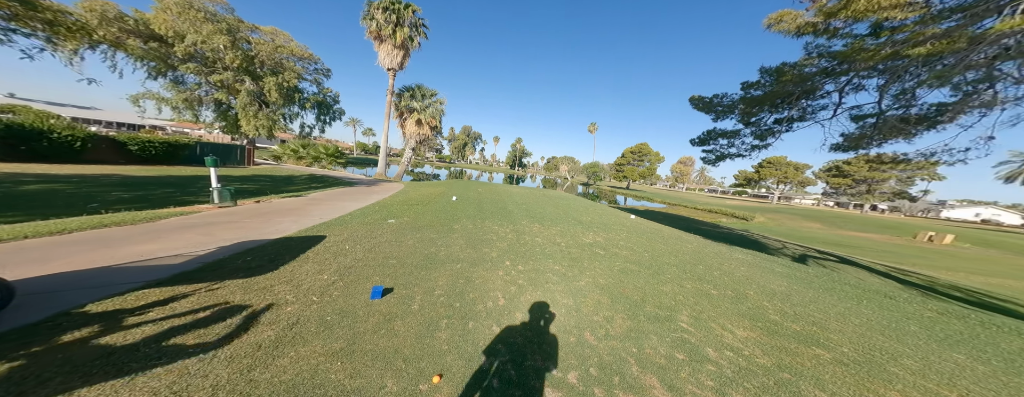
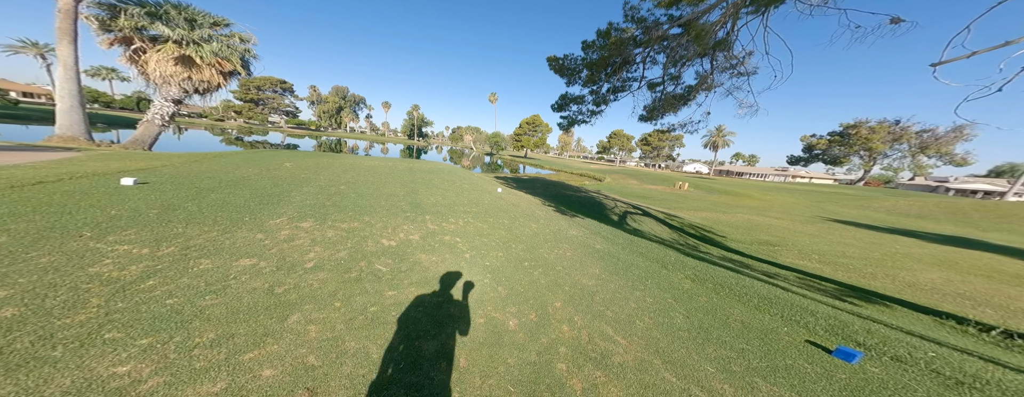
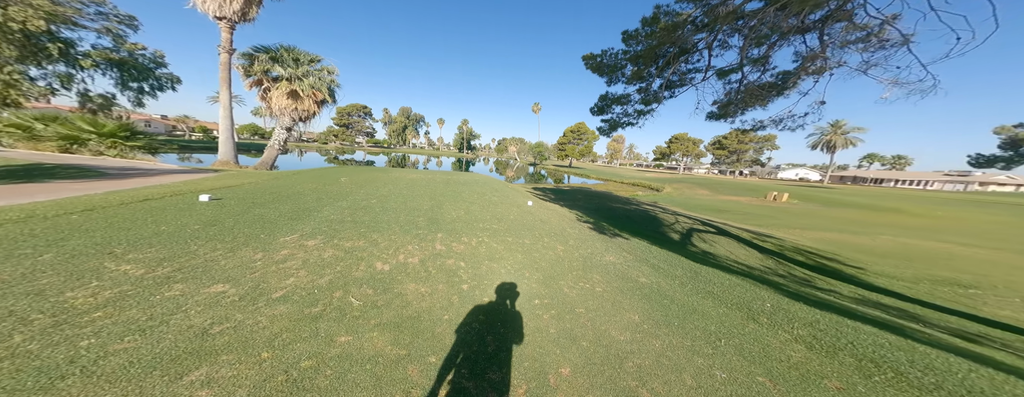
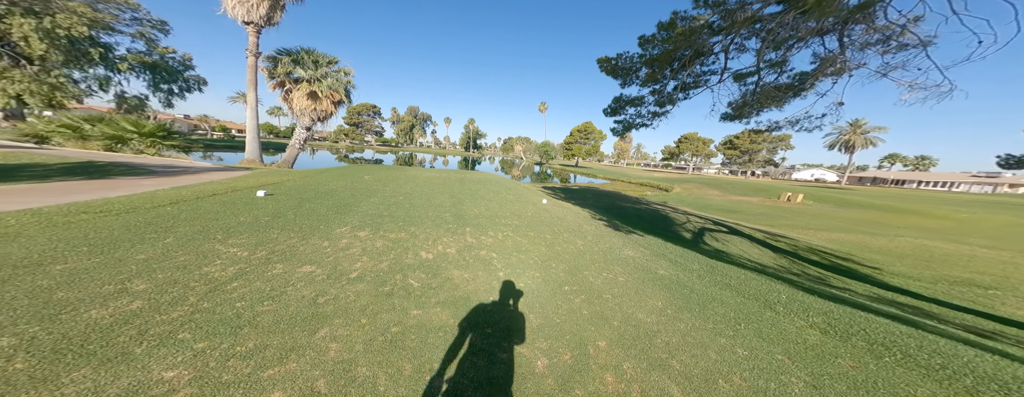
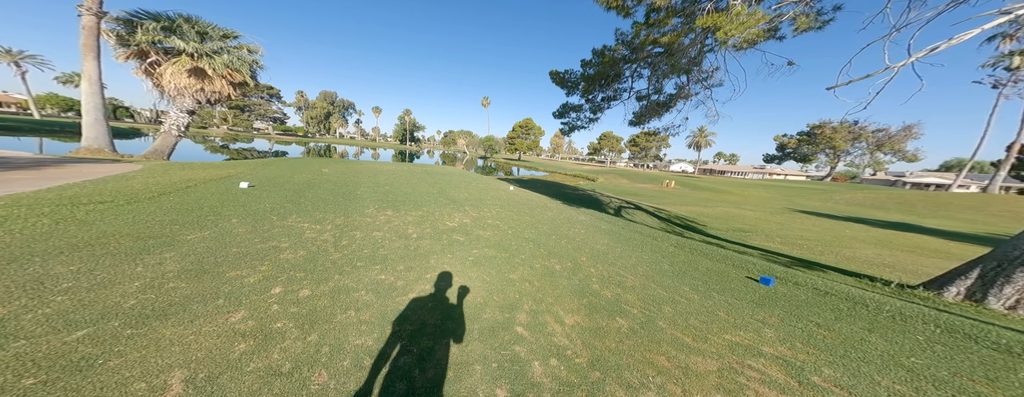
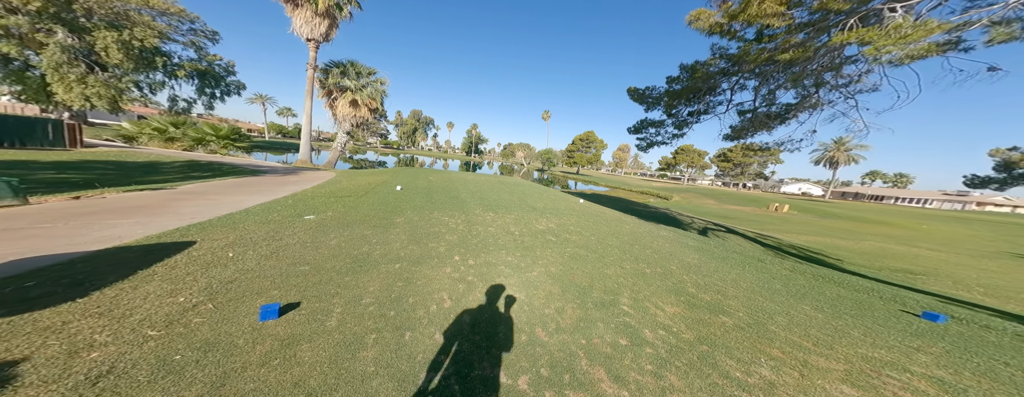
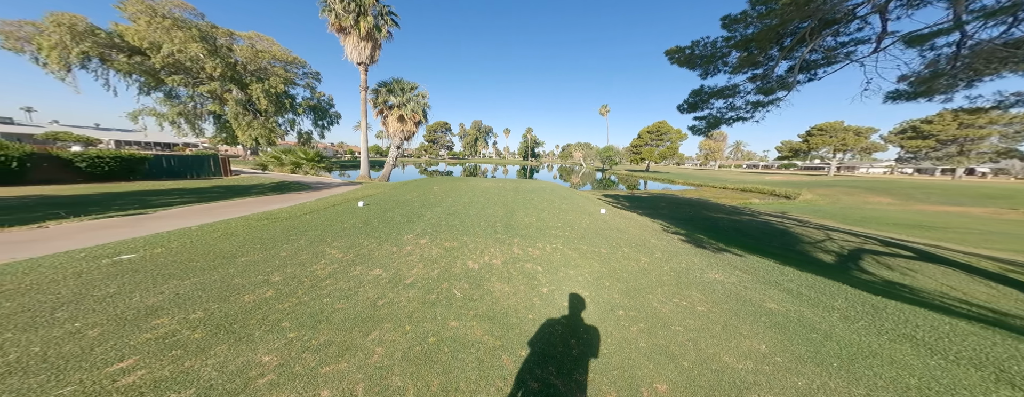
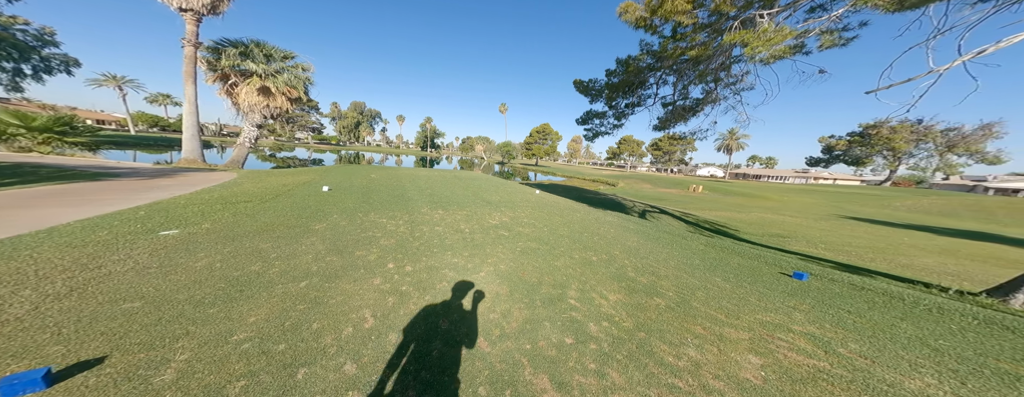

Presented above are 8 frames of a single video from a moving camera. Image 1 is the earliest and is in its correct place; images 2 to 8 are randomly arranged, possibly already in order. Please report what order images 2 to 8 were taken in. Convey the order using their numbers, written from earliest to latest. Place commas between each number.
6, 8, 5, 2, 4, 7, 3
